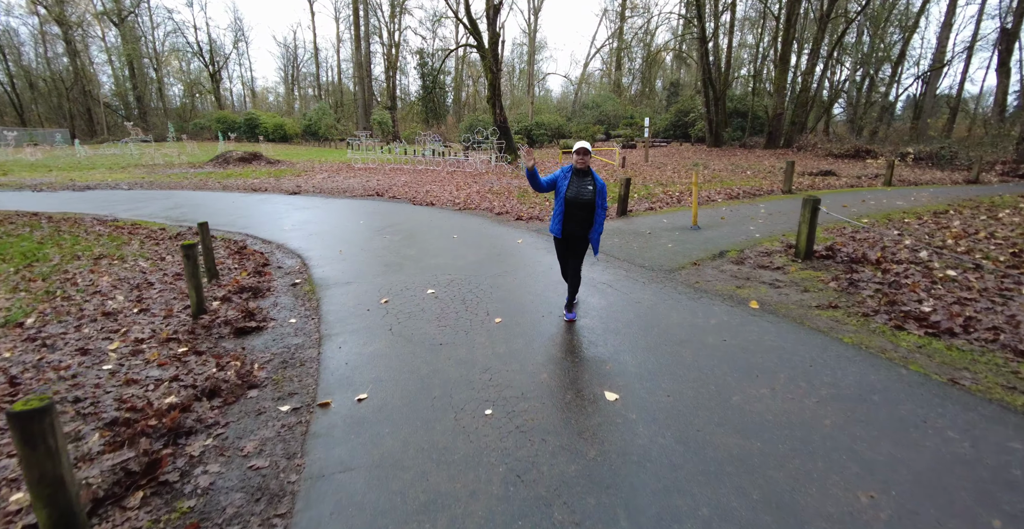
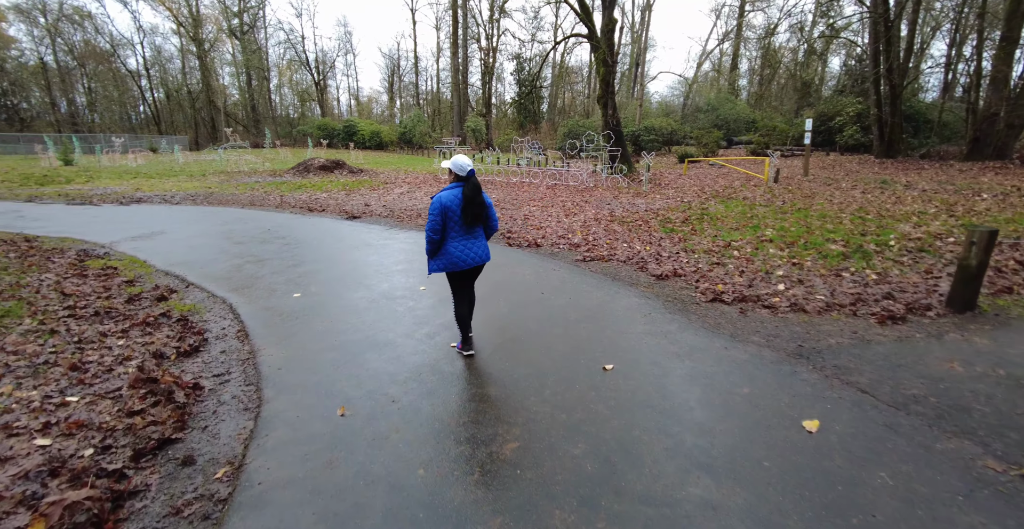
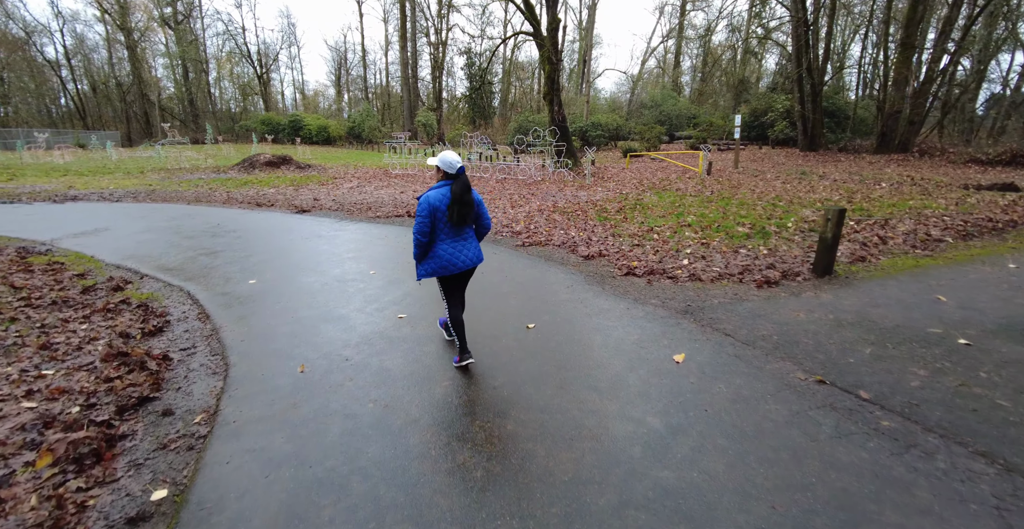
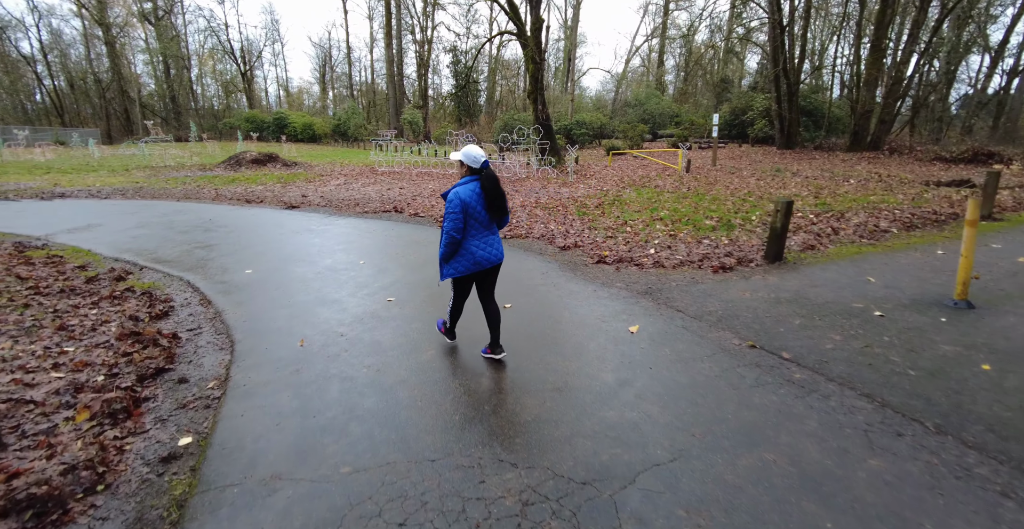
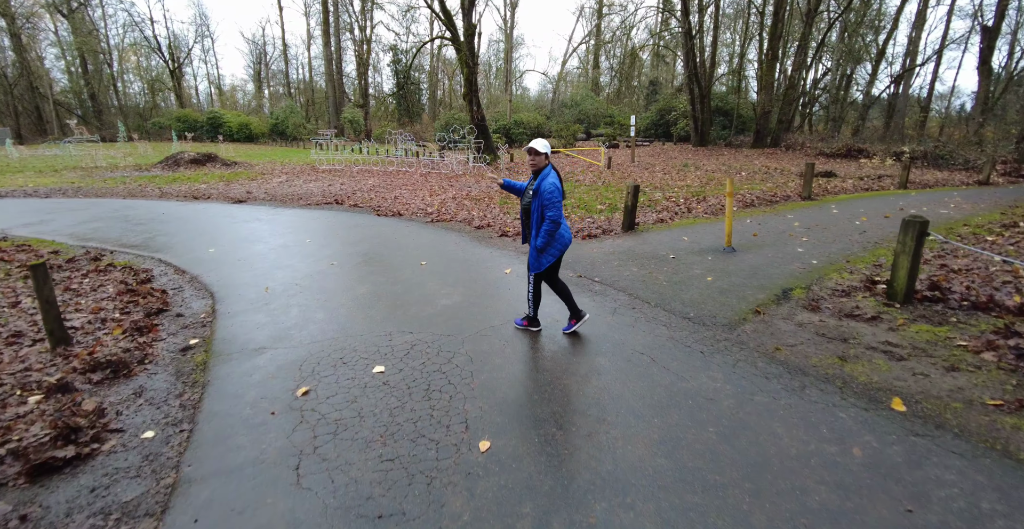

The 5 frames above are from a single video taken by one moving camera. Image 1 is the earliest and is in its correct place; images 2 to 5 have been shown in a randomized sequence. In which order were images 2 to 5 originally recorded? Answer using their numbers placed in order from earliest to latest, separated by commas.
5, 4, 3, 2
